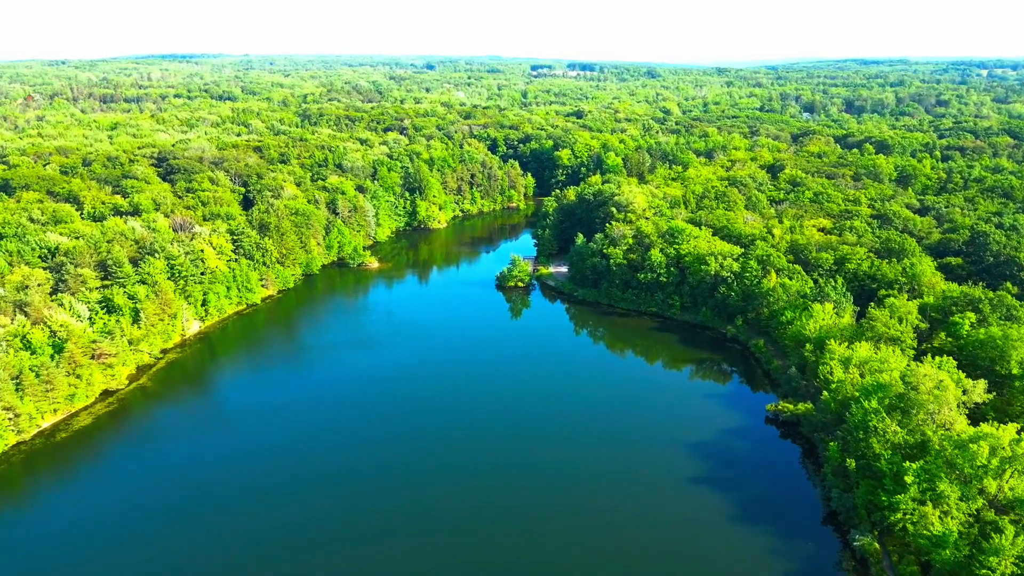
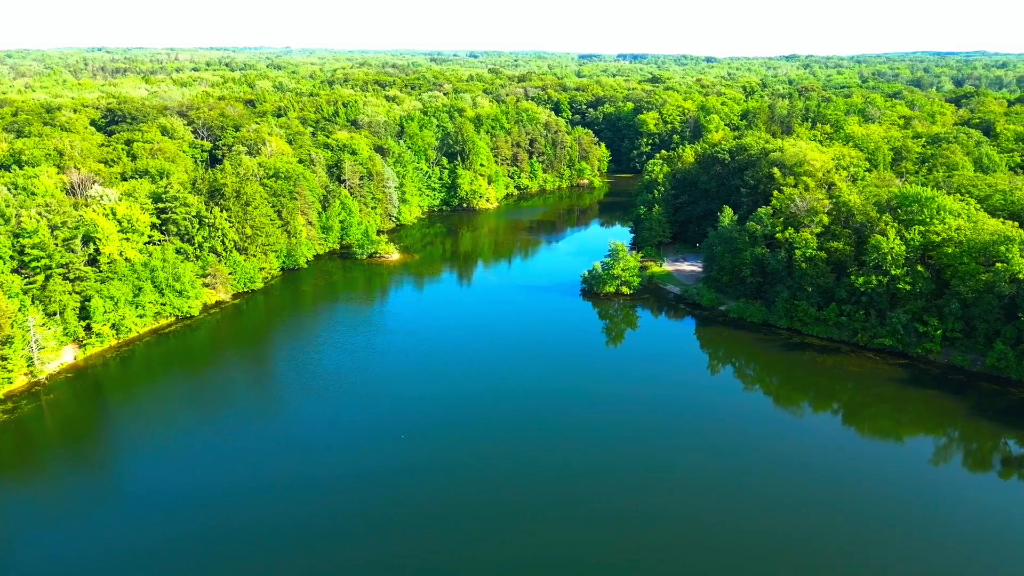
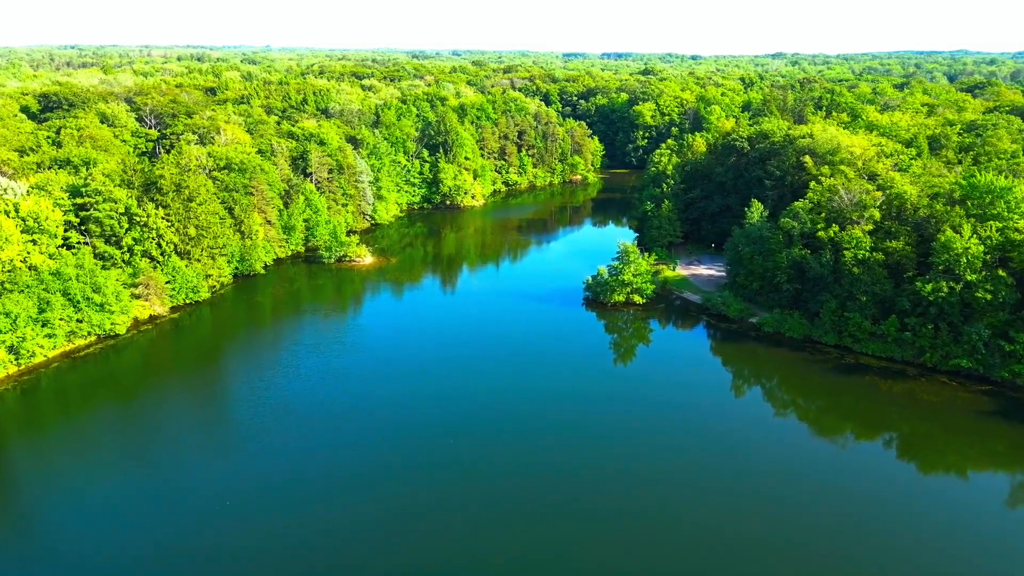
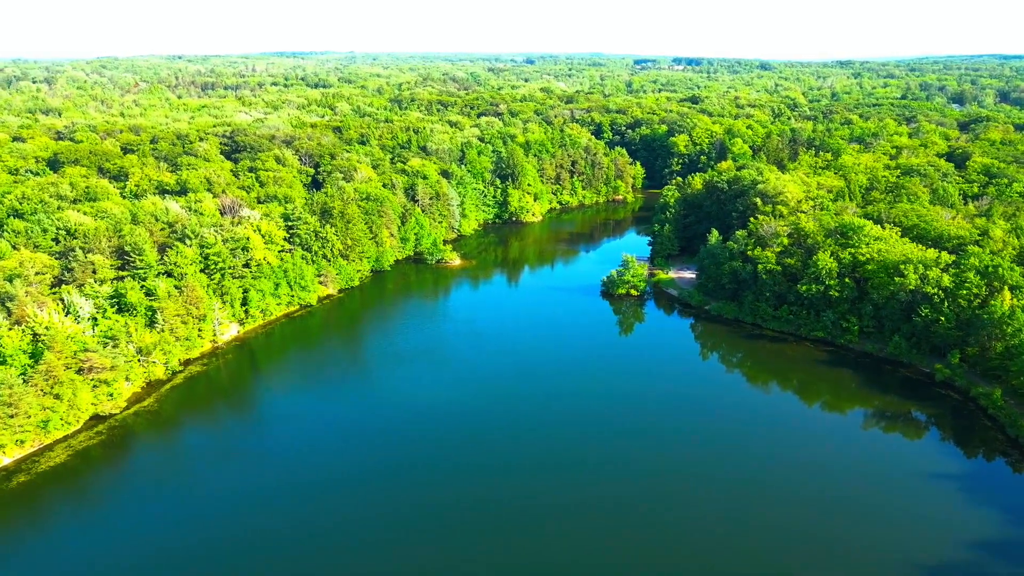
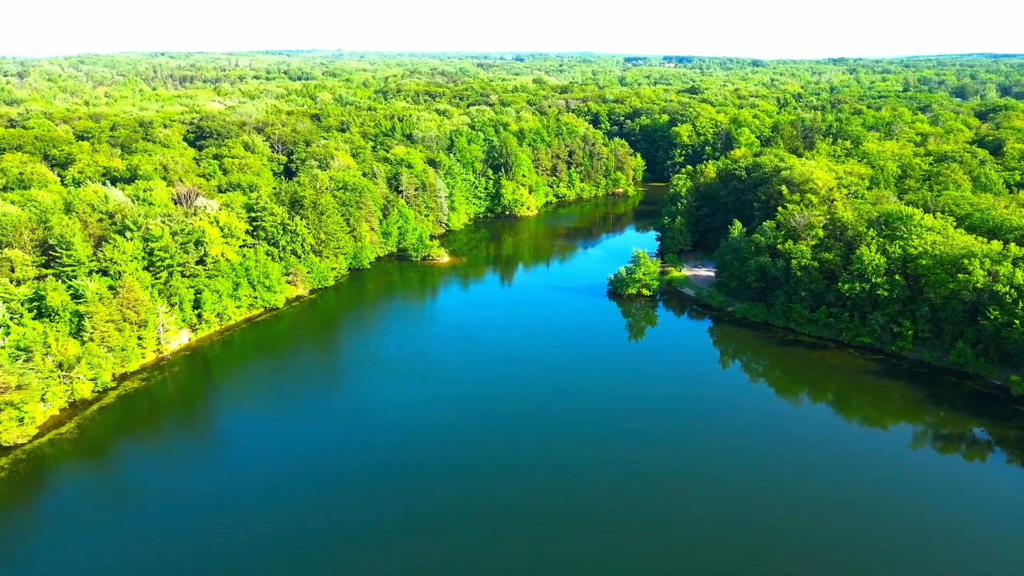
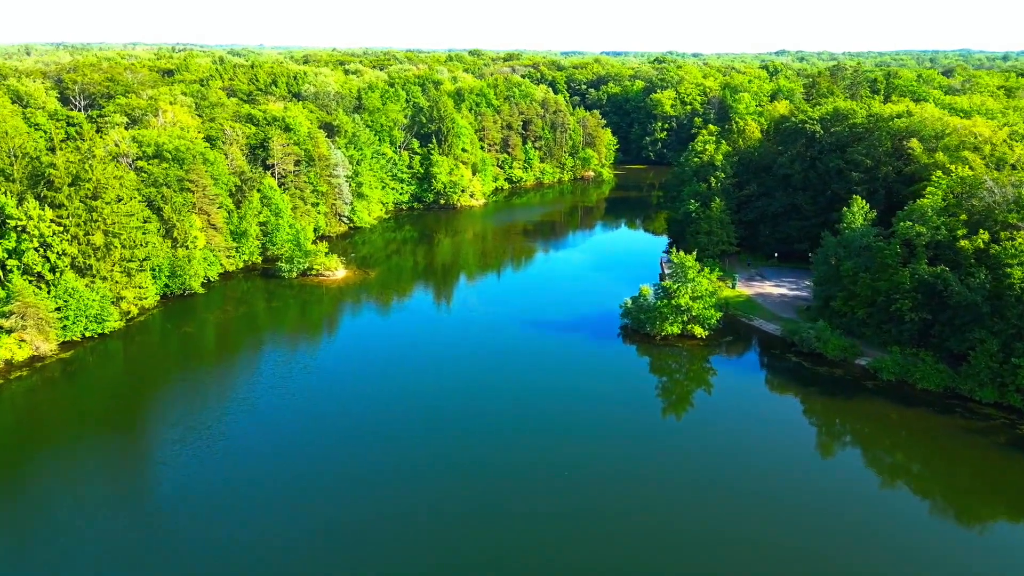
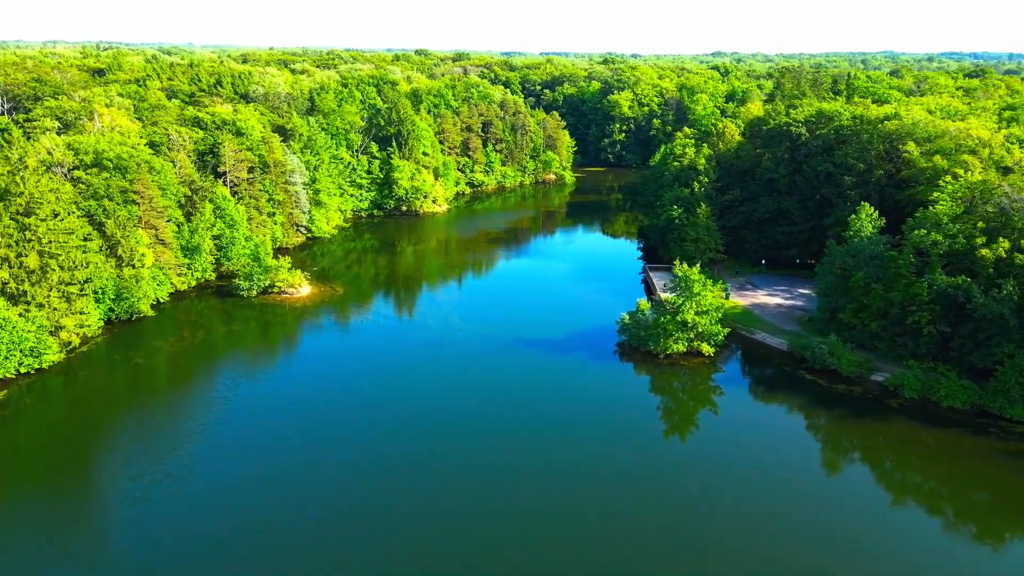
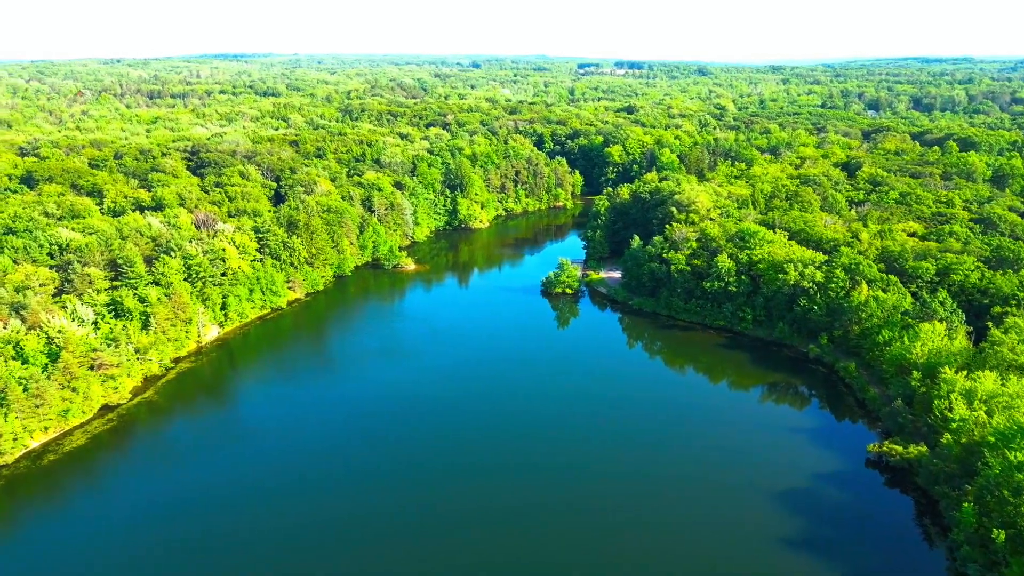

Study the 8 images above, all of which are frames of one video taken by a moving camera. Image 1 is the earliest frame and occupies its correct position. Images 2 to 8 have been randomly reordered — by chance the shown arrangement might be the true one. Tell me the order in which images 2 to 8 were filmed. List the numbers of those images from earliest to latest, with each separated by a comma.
8, 4, 5, 2, 3, 6, 7
